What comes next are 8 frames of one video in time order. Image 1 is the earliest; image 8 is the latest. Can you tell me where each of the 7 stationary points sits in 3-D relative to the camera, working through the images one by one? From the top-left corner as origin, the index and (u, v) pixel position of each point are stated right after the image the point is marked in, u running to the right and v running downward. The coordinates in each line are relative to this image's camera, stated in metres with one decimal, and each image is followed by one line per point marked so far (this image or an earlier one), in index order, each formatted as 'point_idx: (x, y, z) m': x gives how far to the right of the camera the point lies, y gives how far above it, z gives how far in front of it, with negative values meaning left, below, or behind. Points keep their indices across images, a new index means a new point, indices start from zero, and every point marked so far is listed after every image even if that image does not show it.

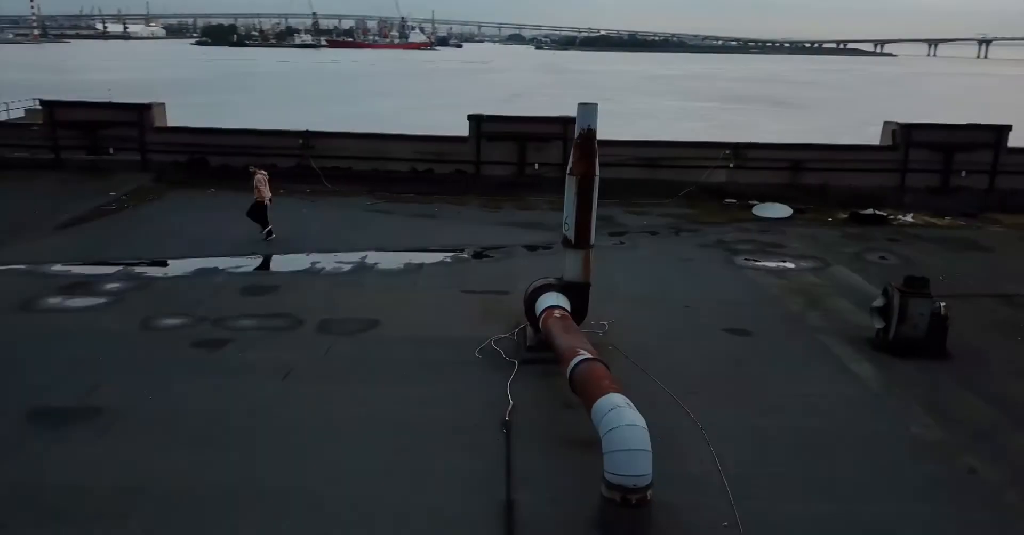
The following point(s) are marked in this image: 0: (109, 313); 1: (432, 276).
0: (-3.8, -0.4, +7.8) m
1: (-0.9, -0.1, +9.4) m
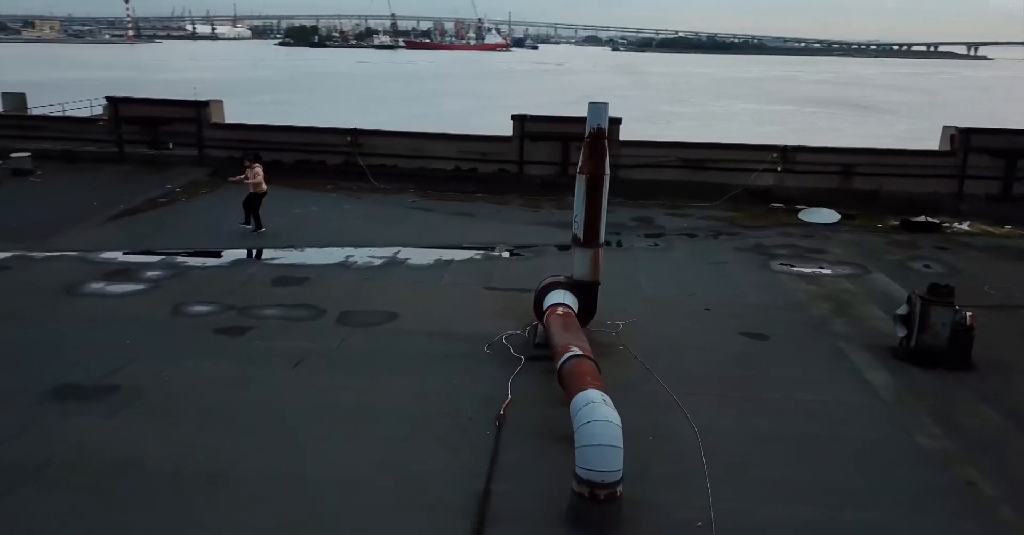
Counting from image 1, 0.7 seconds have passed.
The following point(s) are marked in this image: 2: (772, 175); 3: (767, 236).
0: (-3.6, -0.3, +8.2) m
1: (-0.6, -0.1, +9.5) m
2: (+4.4, +1.6, +14.2) m
3: (+3.7, +0.4, +12.0) m
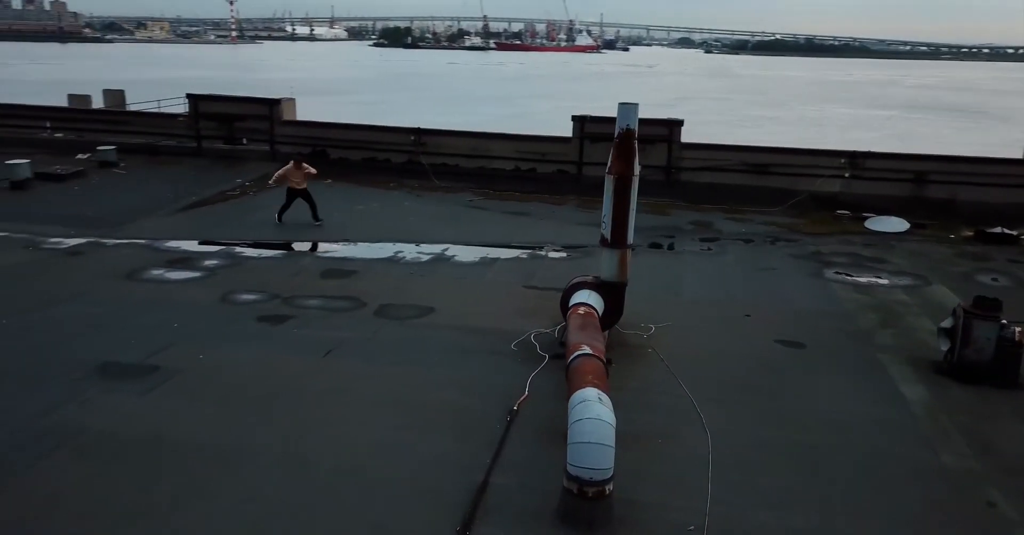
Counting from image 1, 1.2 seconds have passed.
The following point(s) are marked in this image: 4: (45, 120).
0: (-3.2, -0.2, +8.6) m
1: (-0.1, 0.0, +9.6) m
2: (+5.4, +1.4, +13.8) m
3: (+4.4, +0.3, +11.7) m
4: (-9.2, +2.9, +16.3) m
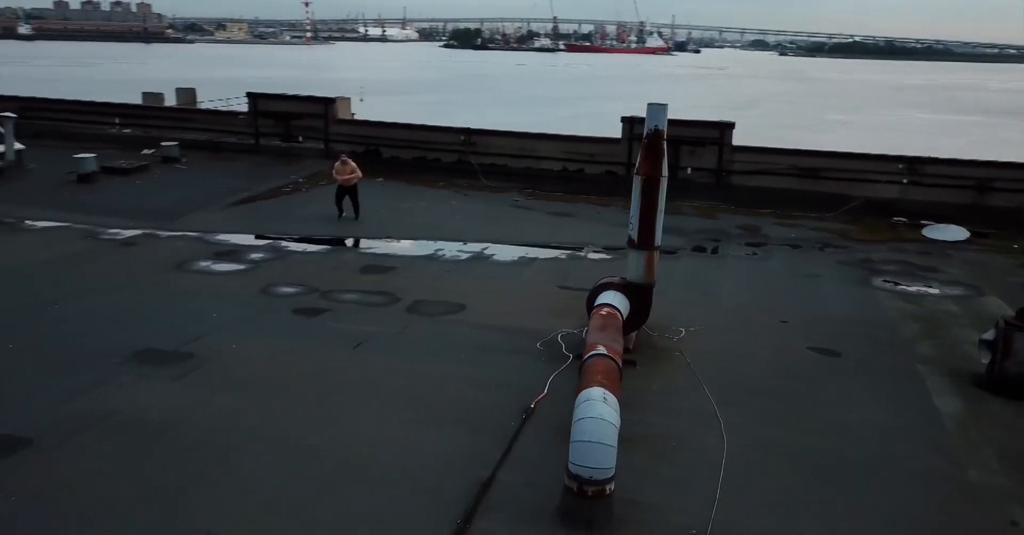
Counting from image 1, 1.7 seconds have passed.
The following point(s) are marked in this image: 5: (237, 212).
0: (-2.9, -0.1, +8.9) m
1: (+0.3, 0.0, +9.6) m
2: (+6.2, +1.3, +13.4) m
3: (+5.0, +0.2, +11.4) m
4: (-8.1, +3.1, +17.0) m
5: (-4.0, +0.8, +12.2) m
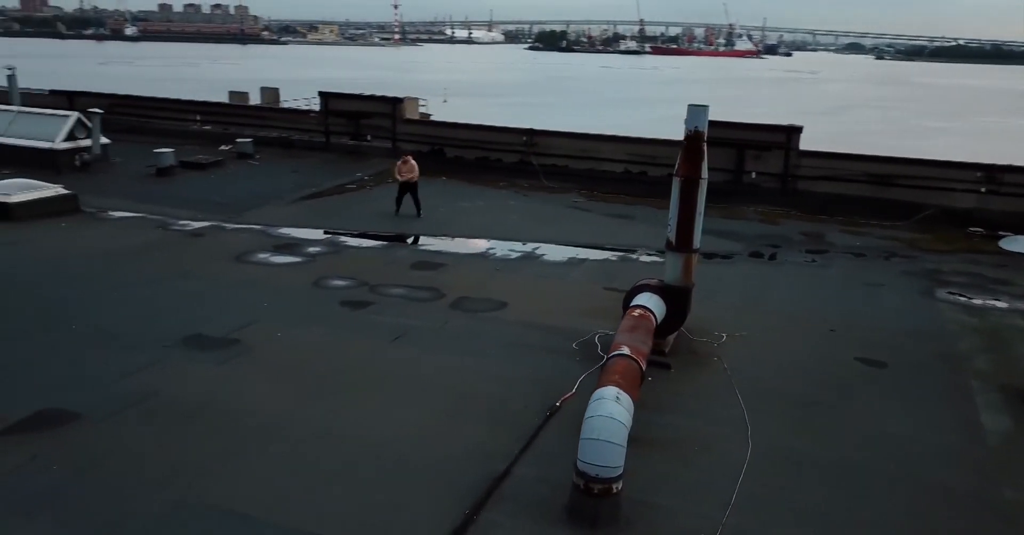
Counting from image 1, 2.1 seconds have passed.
0: (-2.4, 0.0, +9.2) m
1: (+0.9, 0.0, +9.6) m
2: (+7.1, +1.1, +12.8) m
3: (+5.7, +0.1, +10.9) m
4: (-6.8, +3.3, +17.7) m
5: (-3.2, +0.9, +12.6) m
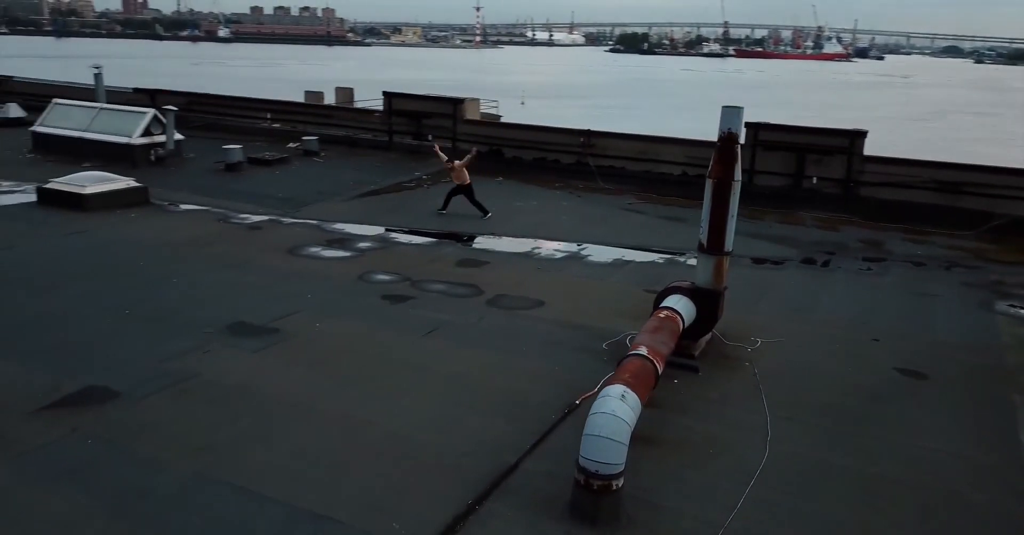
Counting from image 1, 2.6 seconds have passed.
0: (-1.9, 0.0, +9.4) m
1: (+1.4, -0.1, +9.6) m
2: (+7.9, +0.9, +12.2) m
3: (+6.3, -0.1, +10.5) m
4: (-5.4, +3.4, +18.3) m
5: (-2.4, +1.0, +12.9) m
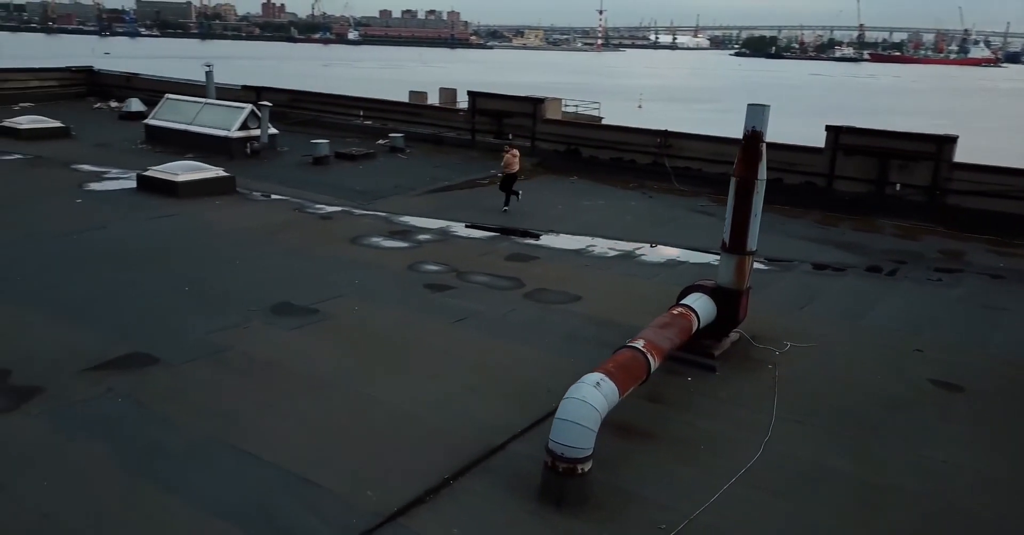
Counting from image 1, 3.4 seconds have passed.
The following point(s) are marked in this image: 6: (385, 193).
0: (-1.3, +0.2, +9.8) m
1: (+2.0, -0.1, +9.5) m
2: (+8.8, +0.6, +11.3) m
3: (+6.9, -0.3, +9.7) m
4: (-3.5, +3.6, +19.1) m
5: (-1.3, +1.1, +13.3) m
6: (-2.1, +1.2, +13.5) m
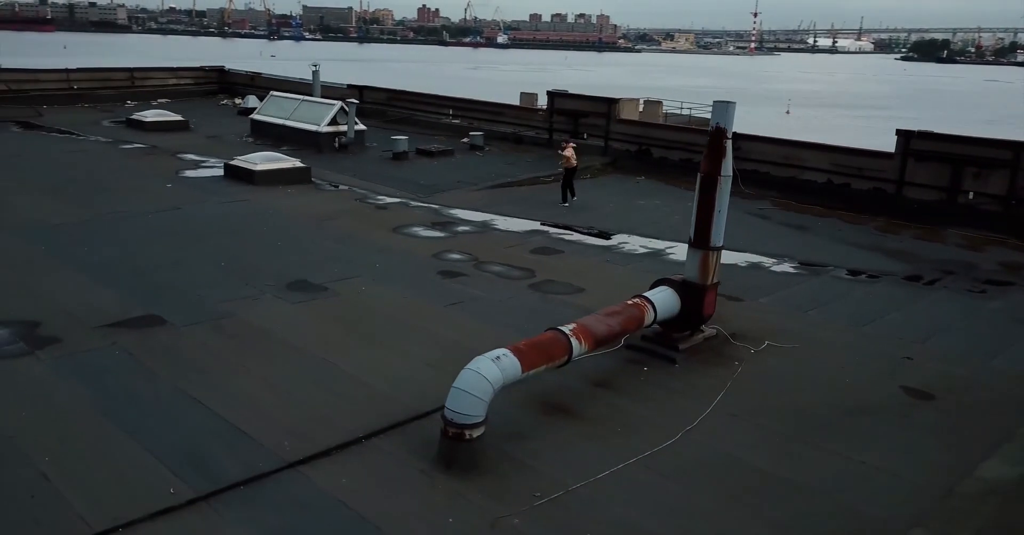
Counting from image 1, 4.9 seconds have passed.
0: (-1.0, +0.3, +10.3) m
1: (+2.2, -0.1, +9.5) m
2: (+9.2, +0.3, +10.2) m
3: (+7.1, -0.5, +8.9) m
4: (-1.5, +3.8, +19.9) m
5: (-0.4, +1.2, +13.8) m
6: (-1.1, +1.4, +14.1) m
